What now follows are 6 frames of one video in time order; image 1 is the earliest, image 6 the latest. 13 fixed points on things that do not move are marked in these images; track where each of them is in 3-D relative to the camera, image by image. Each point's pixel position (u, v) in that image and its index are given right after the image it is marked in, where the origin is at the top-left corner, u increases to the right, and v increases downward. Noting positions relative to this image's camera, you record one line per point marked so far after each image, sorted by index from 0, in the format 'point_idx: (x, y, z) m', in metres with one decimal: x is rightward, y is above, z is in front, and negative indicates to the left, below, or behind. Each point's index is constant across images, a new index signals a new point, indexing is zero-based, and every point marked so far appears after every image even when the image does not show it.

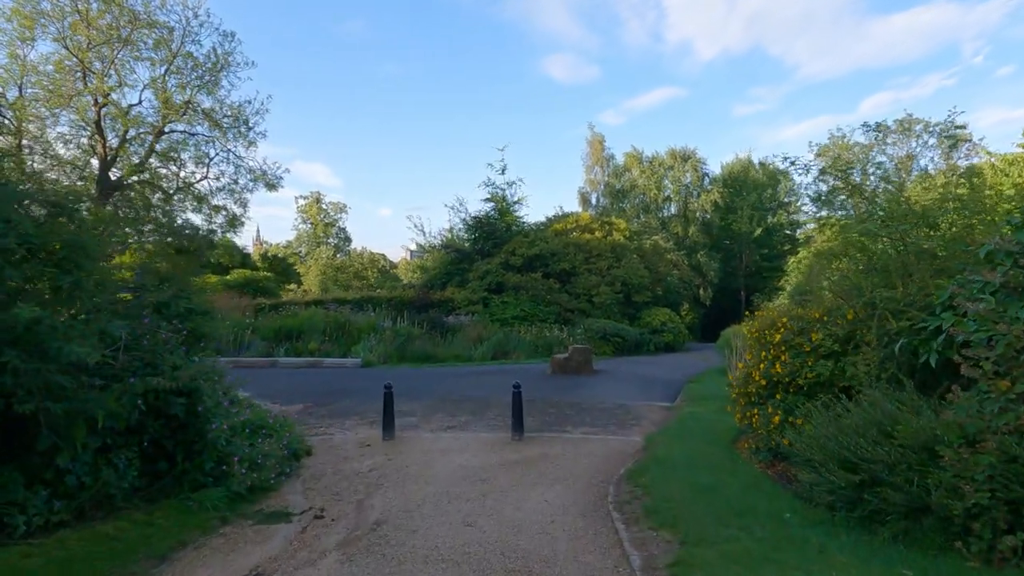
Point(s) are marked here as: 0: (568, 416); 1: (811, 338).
0: (+0.8, -1.9, +9.6) m
1: (+3.0, -0.5, +6.7) m
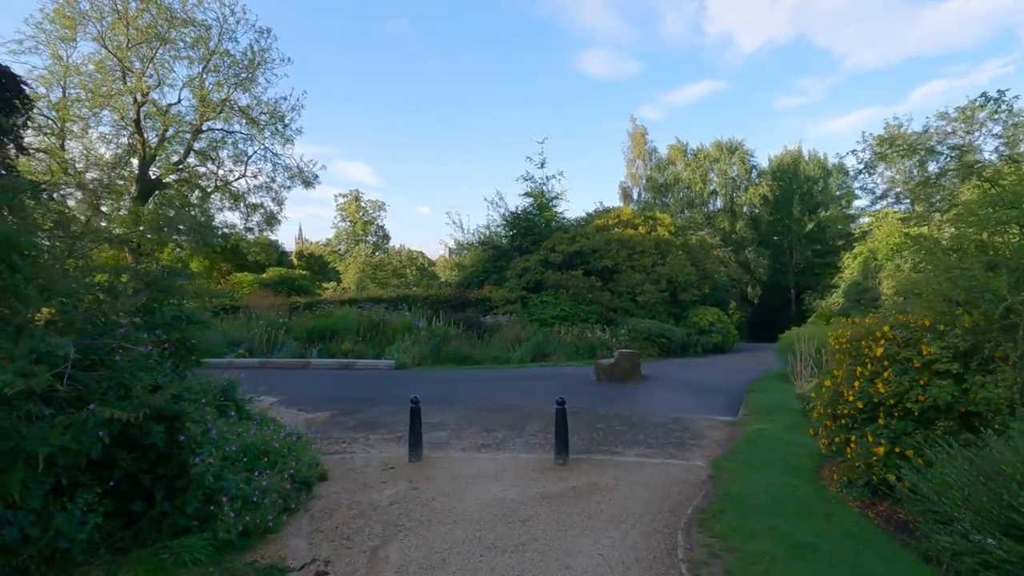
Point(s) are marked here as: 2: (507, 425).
0: (+1.4, -1.9, +8.5) m
1: (+3.4, -0.5, +5.5) m
2: (-0.1, -1.9, +9.2) m
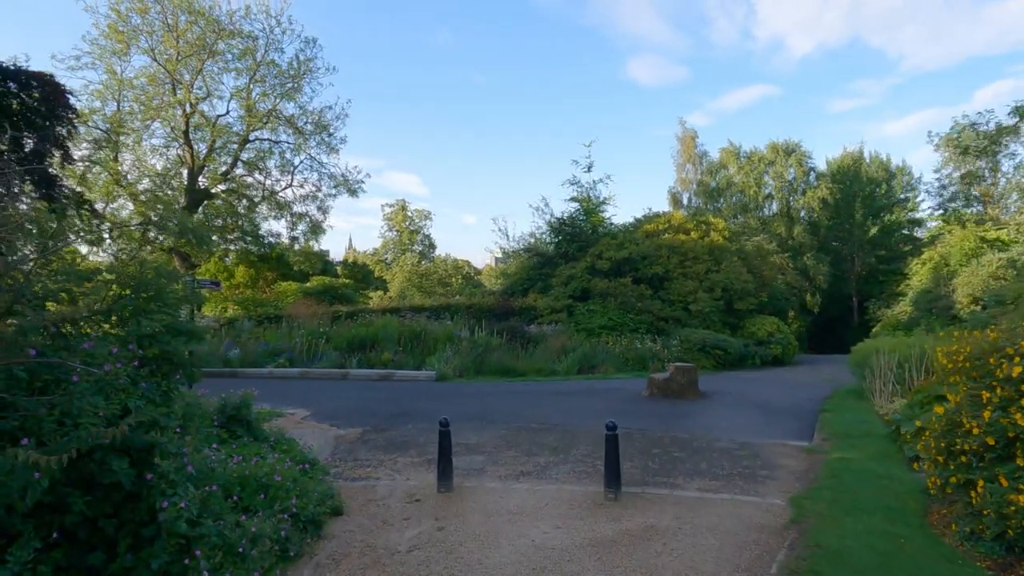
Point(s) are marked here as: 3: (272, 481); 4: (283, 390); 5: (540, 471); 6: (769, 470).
0: (+1.9, -2.0, +7.5) m
1: (+3.7, -0.6, +4.3) m
2: (+0.5, -2.0, +8.2) m
3: (-1.8, -1.4, +5.0) m
4: (-6.0, -2.7, +17.4) m
5: (+0.3, -2.0, +7.3) m
6: (+2.8, -2.0, +7.3) m
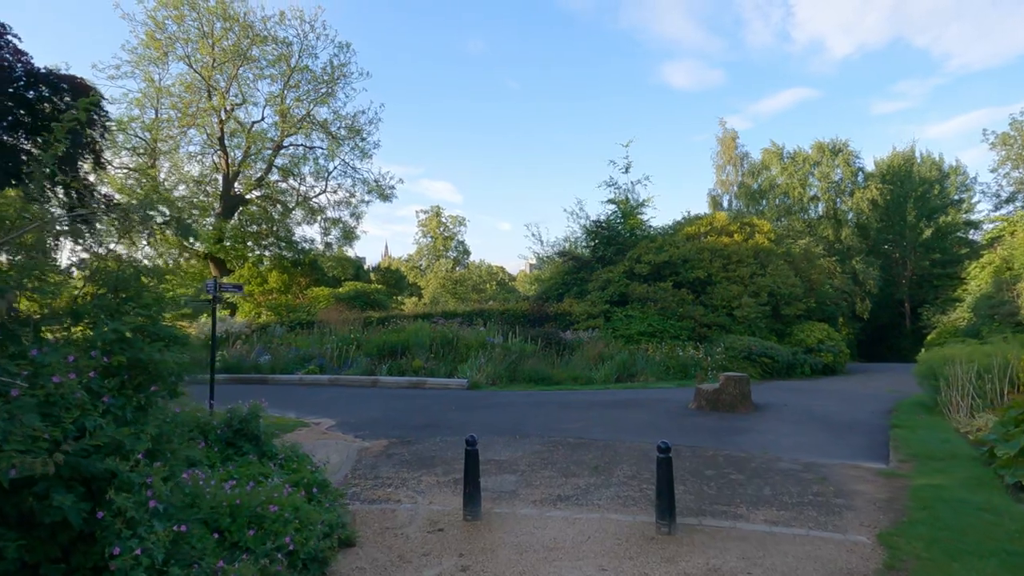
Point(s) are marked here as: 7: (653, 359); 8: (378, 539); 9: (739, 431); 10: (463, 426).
0: (+2.2, -2.0, +6.6) m
1: (+3.9, -0.5, +3.3) m
2: (+0.9, -2.0, +7.4) m
3: (-1.6, -1.4, +4.3) m
4: (-5.1, -2.8, +16.8) m
5: (+0.7, -2.0, +6.4) m
6: (+3.2, -2.0, +6.3) m
7: (+4.2, -2.1, +19.8) m
8: (-1.1, -2.0, +5.3) m
9: (+3.1, -2.0, +9.1) m
10: (-0.8, -2.3, +11.3) m
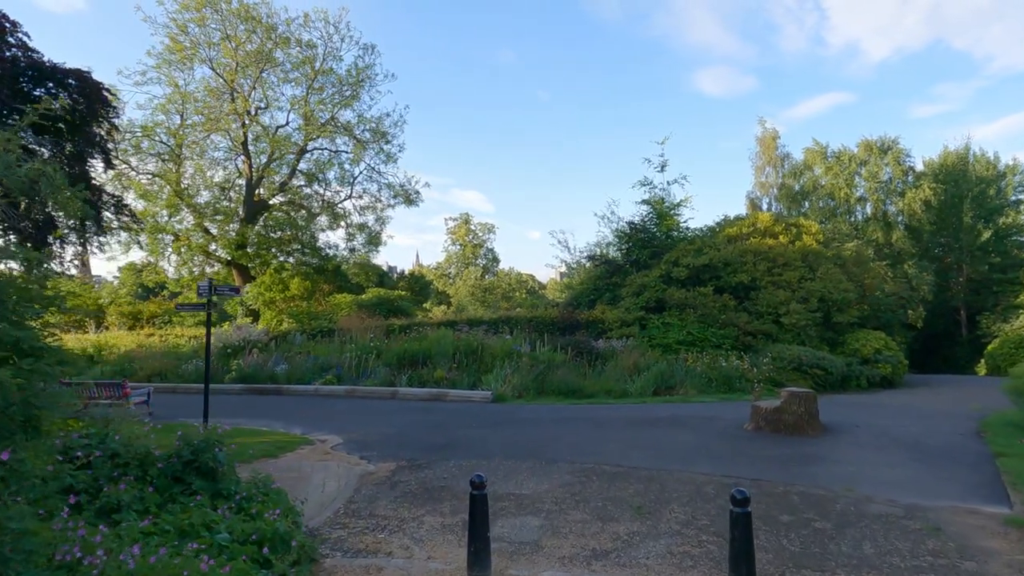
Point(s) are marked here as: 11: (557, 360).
0: (+2.4, -1.9, +5.1) m
1: (+3.9, -0.4, +1.8) m
2: (+1.1, -2.0, +5.9) m
3: (-1.5, -1.4, +3.0) m
4: (-4.4, -2.9, +15.6) m
5: (+0.8, -2.0, +5.0) m
6: (+3.3, -1.9, +4.8) m
7: (+4.9, -2.2, +18.1) m
8: (-1.0, -1.9, +3.9) m
9: (+3.4, -2.0, +7.6) m
10: (-0.4, -2.4, +9.9) m
11: (+1.2, -2.0, +18.6) m
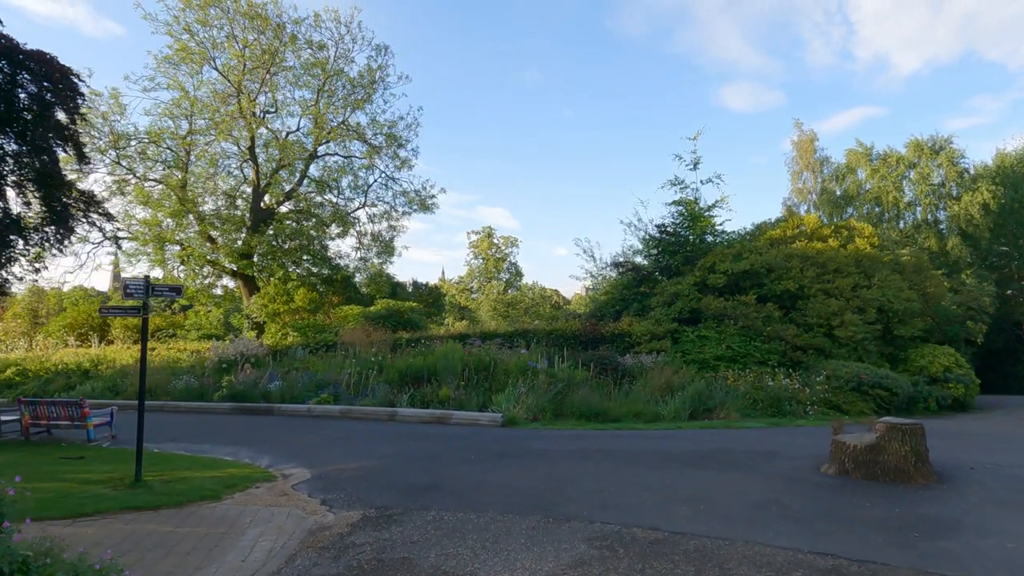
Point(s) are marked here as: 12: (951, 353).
0: (+2.2, -1.8, +2.7) m
1: (+3.6, -0.2, -0.6) m
2: (+0.9, -1.8, +3.6) m
3: (-1.7, -1.2, +0.8) m
4: (-4.2, -3.0, +13.5) m
5: (+0.7, -1.8, +2.7) m
6: (+3.1, -1.8, +2.4) m
7: (+5.3, -2.4, +15.7) m
8: (-1.2, -1.8, +1.7) m
9: (+3.3, -1.9, +5.2) m
10: (-0.4, -2.3, +7.6) m
11: (+1.6, -2.2, +16.2) m
12: (+12.5, -1.9, +19.0) m
